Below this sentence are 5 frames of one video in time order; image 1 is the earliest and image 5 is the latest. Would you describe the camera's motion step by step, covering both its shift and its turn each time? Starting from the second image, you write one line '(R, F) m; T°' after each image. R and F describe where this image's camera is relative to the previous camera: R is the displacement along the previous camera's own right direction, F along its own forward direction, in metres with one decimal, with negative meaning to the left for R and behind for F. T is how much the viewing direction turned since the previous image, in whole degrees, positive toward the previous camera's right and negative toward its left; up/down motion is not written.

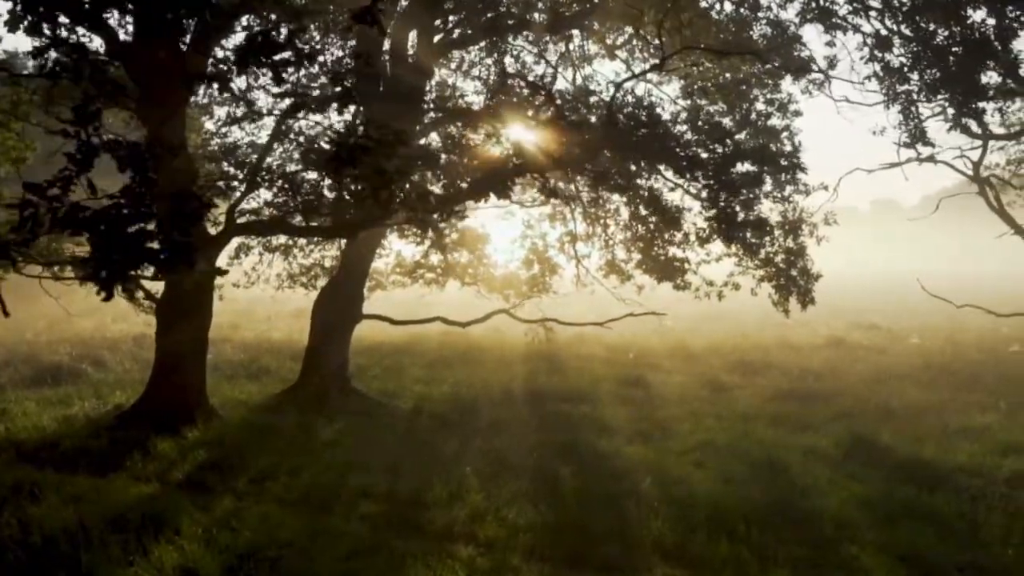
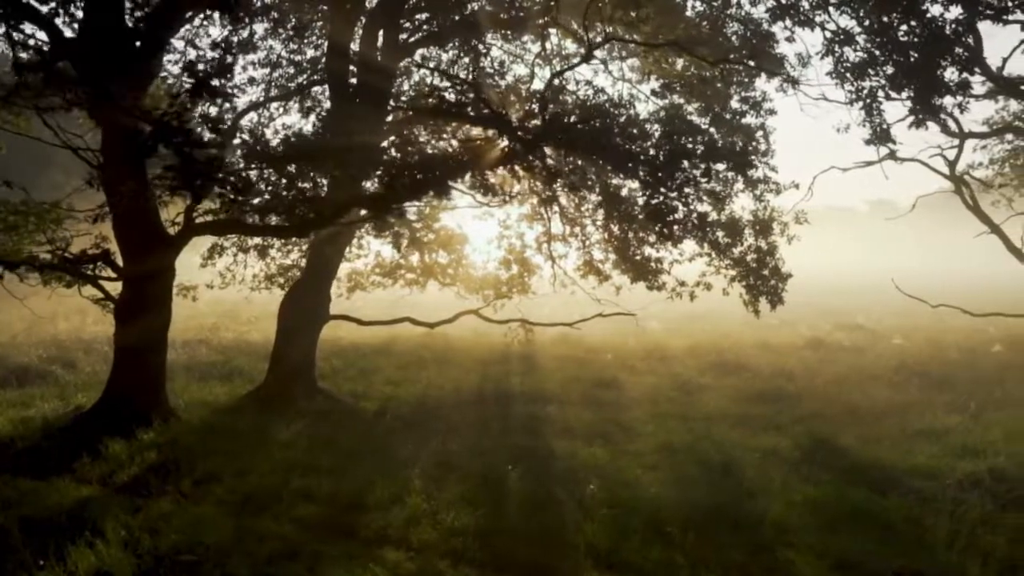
(+0.7, +0.2) m; 0°
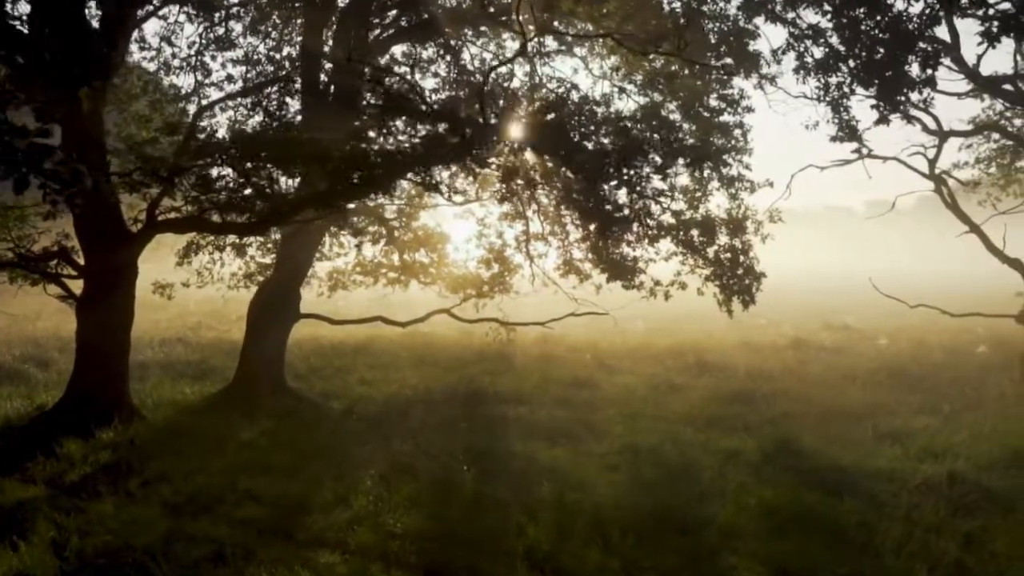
(+0.6, +0.2) m; 0°
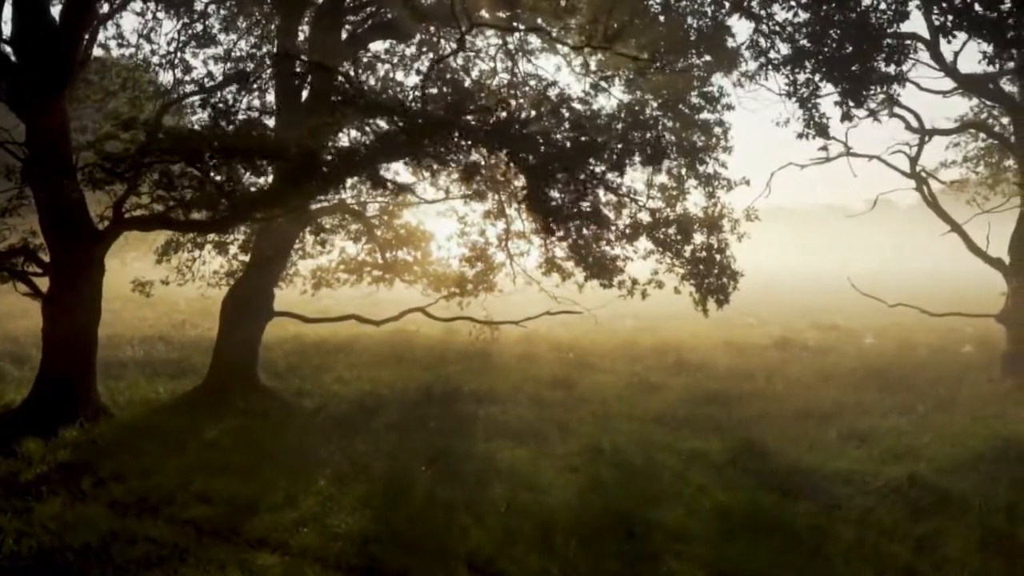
(+0.5, +0.1) m; 0°
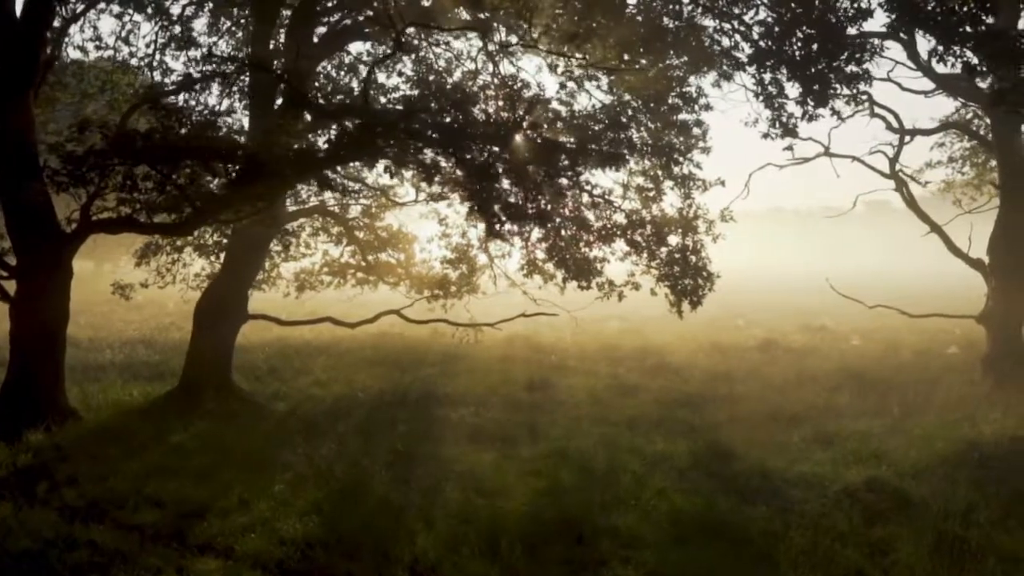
(+0.5, +0.1) m; 0°
